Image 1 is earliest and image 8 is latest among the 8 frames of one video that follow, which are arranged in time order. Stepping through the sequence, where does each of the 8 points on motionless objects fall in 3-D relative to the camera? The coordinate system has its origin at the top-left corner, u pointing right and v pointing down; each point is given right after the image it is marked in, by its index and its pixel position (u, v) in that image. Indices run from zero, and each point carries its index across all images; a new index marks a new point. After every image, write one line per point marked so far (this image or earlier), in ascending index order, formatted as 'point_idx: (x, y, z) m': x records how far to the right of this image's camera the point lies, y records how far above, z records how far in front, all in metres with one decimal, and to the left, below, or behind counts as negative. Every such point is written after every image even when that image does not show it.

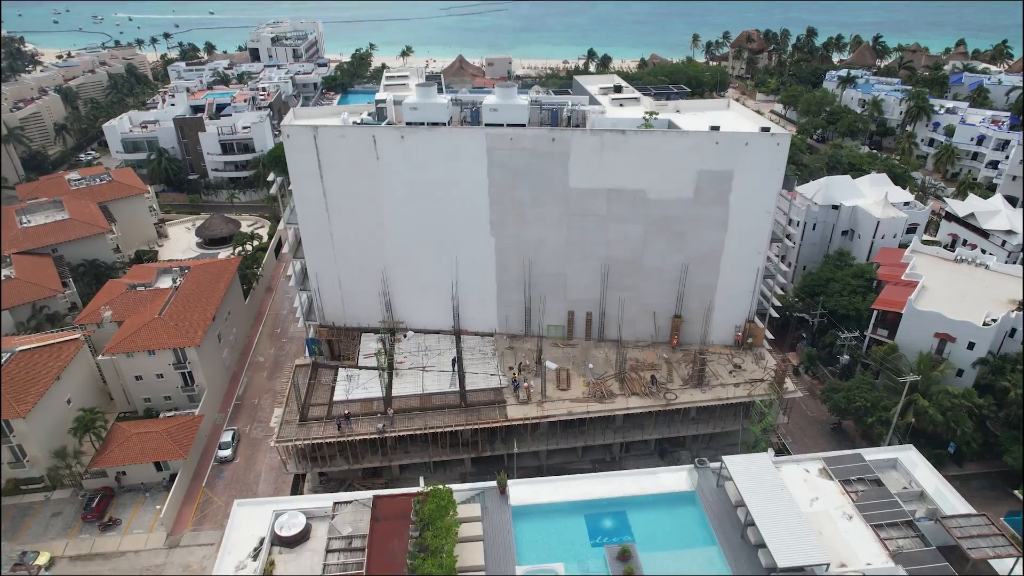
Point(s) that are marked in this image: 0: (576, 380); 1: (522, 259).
0: (+1.8, -2.7, +18.4) m
1: (+0.3, +0.8, +19.0) m
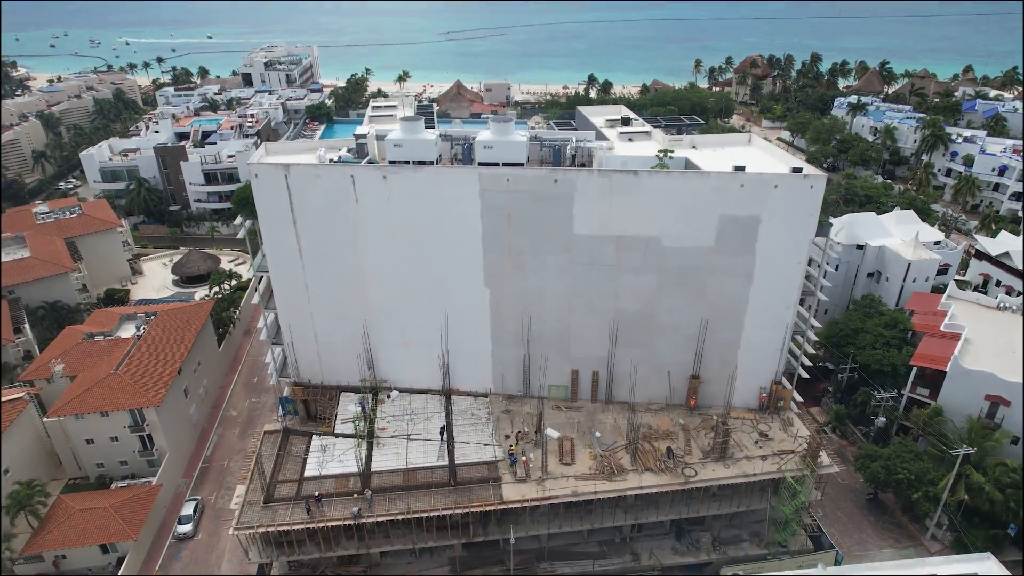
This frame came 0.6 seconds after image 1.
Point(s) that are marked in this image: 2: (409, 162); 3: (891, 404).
0: (+1.7, -4.1, +16.2) m
1: (+0.2, -0.7, +16.9) m
2: (-2.5, +3.0, +15.6) m
3: (+11.0, -3.4, +18.7) m
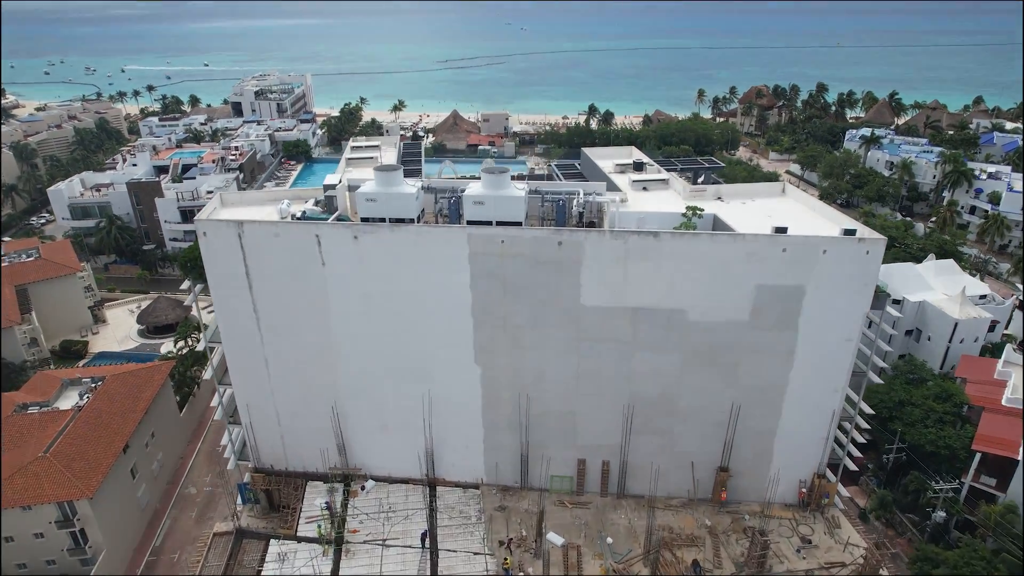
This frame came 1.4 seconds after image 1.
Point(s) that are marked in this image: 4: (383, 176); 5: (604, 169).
0: (+1.6, -5.8, +13.4) m
1: (+0.1, -2.4, +14.3) m
2: (-2.6, +1.4, +13.1) m
3: (+10.9, -5.2, +16.0) m
4: (-2.6, +2.2, +13.0) m
5: (+2.5, +3.1, +17.2) m
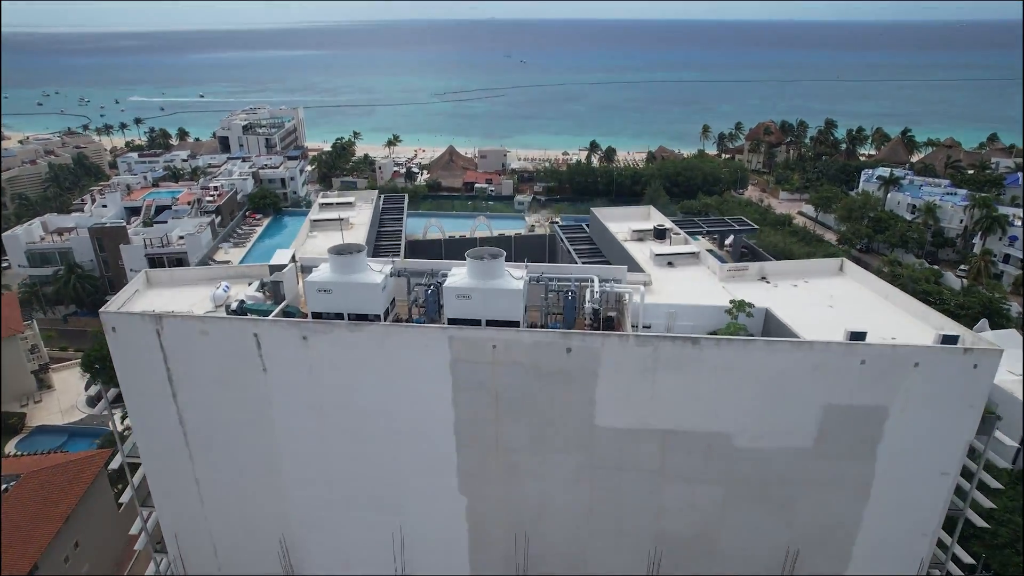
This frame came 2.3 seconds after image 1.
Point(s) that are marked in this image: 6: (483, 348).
0: (+1.5, -7.6, +10.2) m
1: (0.0, -4.2, +11.2) m
2: (-2.7, -0.4, +10.2) m
3: (+10.8, -7.1, +12.8) m
4: (-2.7, +0.4, +10.1) m
5: (+2.4, +1.1, +14.4) m
6: (-0.4, -0.9, +9.7) m
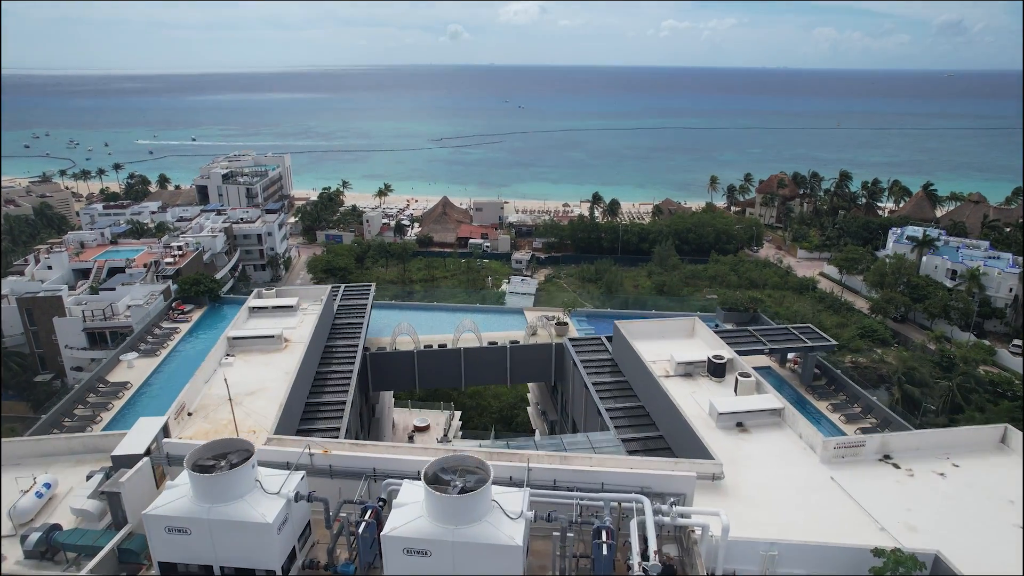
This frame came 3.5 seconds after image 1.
0: (+1.4, -9.8, +5.5) m
1: (-0.1, -6.4, +6.7) m
2: (-2.7, -2.6, +6.0) m
3: (+10.7, -9.5, +8.2) m
4: (-2.8, -1.7, +5.9) m
5: (+2.3, -1.3, +10.2) m
6: (-0.5, -3.0, +5.4) m
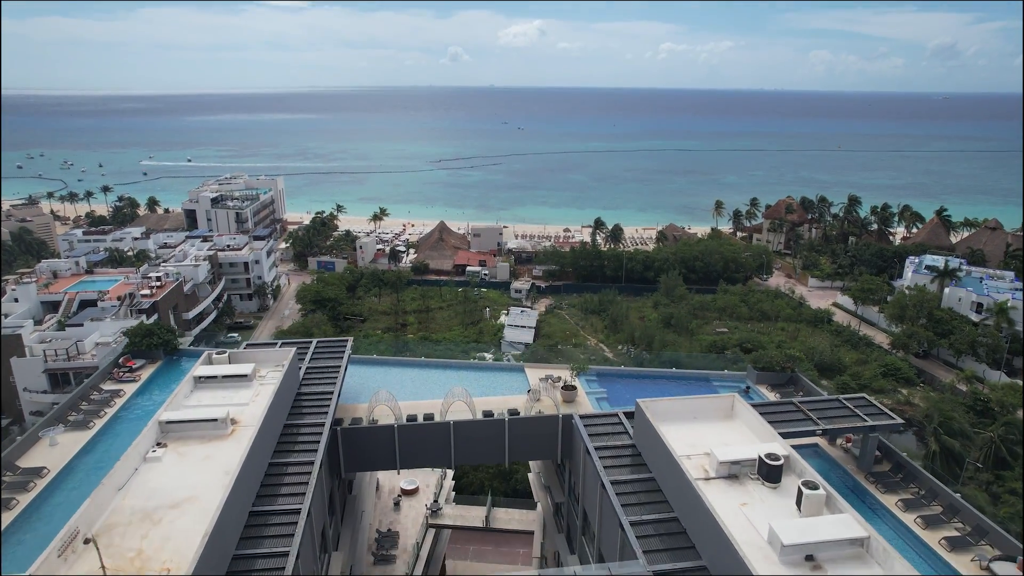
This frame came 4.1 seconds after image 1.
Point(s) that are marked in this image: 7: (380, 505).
0: (+1.4, -10.6, +3.2) m
1: (-0.1, -7.3, +4.4) m
2: (-2.8, -3.4, +3.8) m
3: (+10.6, -10.4, +5.8) m
4: (-2.8, -2.6, +3.8) m
5: (+2.3, -2.3, +8.1) m
6: (-0.5, -3.8, +3.2) m
7: (-3.6, -5.9, +17.3) m
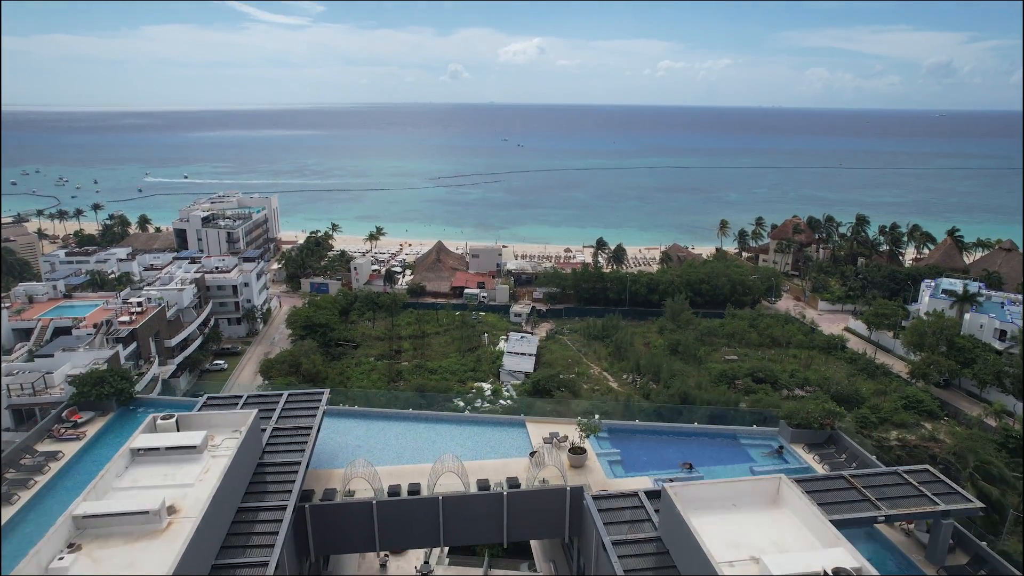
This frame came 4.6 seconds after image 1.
0: (+1.4, -11.2, +1.3) m
1: (-0.1, -7.9, +2.6) m
2: (-2.8, -4.0, +2.1) m
3: (+10.6, -11.1, +4.0) m
4: (-2.8, -3.2, +2.1) m
5: (+2.3, -3.0, +6.4) m
6: (-0.5, -4.4, +1.5) m
7: (-3.6, -6.8, +15.6) m
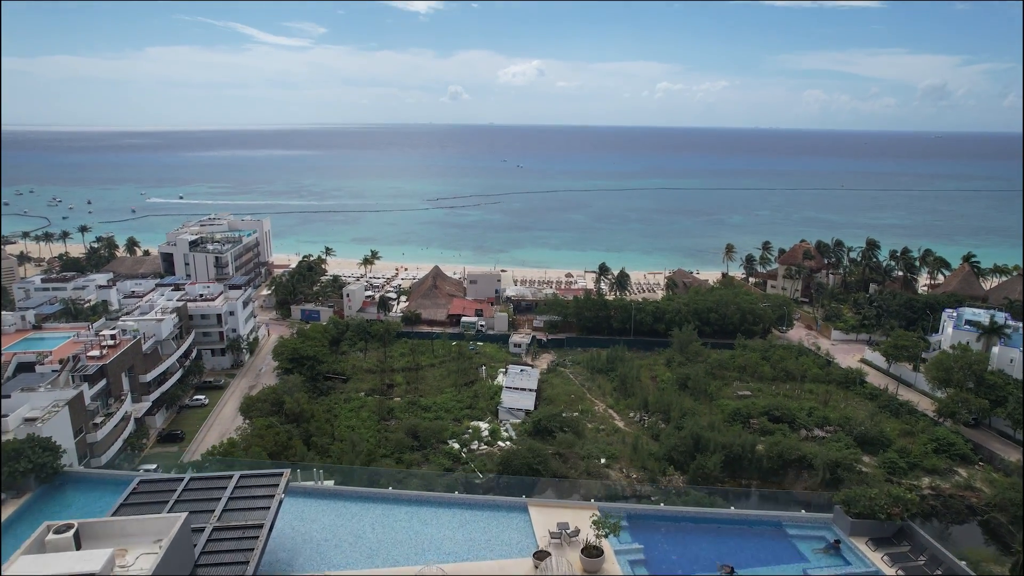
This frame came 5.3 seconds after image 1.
0: (+1.3, -11.7, -1.0) m
1: (-0.1, -8.5, +0.4) m
2: (-2.8, -4.6, 0.0) m
3: (+10.6, -11.7, +1.7) m
4: (-2.8, -3.7, 0.0) m
5: (+2.3, -3.7, +4.4) m
6: (-0.5, -5.0, -0.6) m
7: (-3.6, -7.7, +13.4) m
